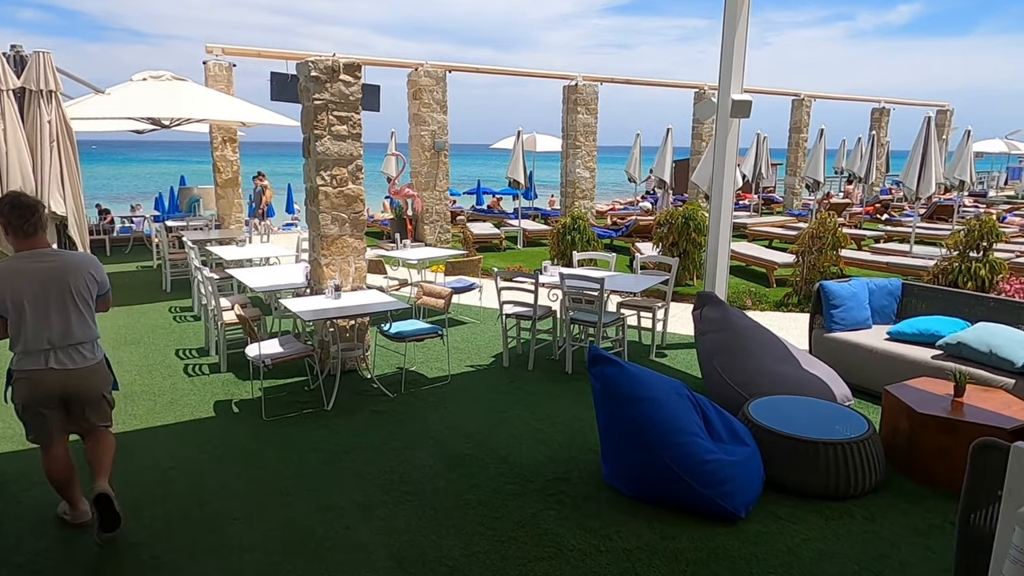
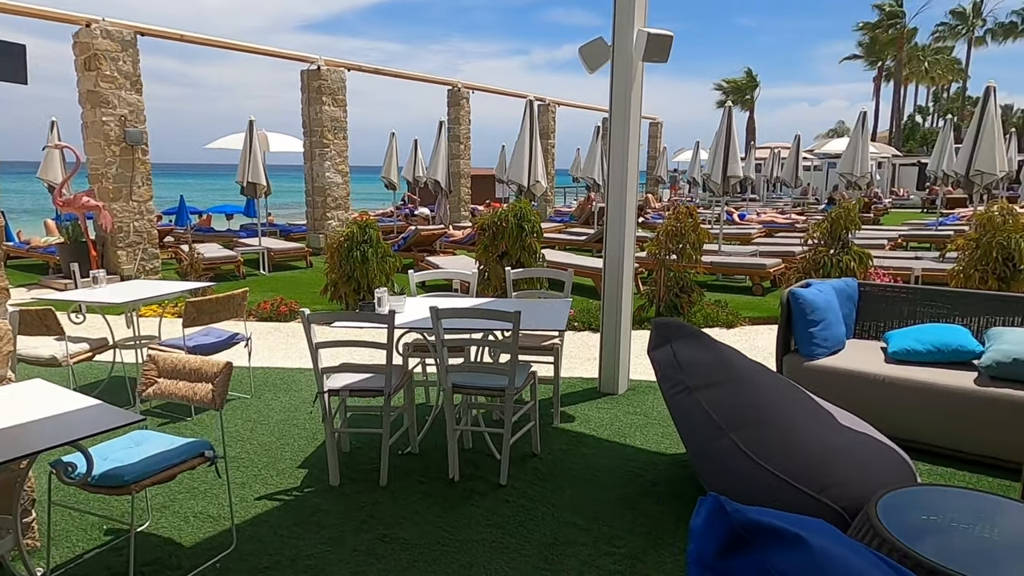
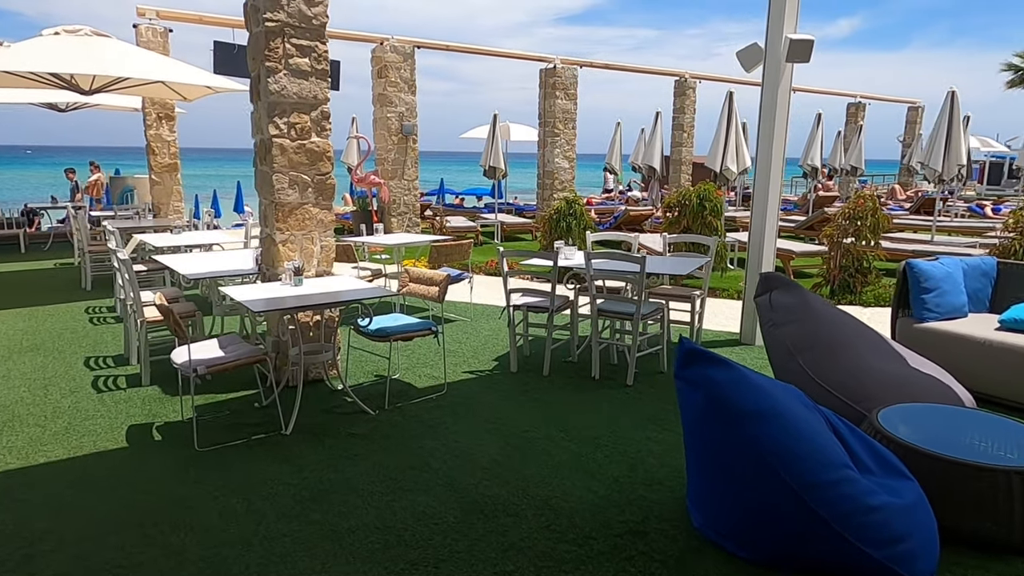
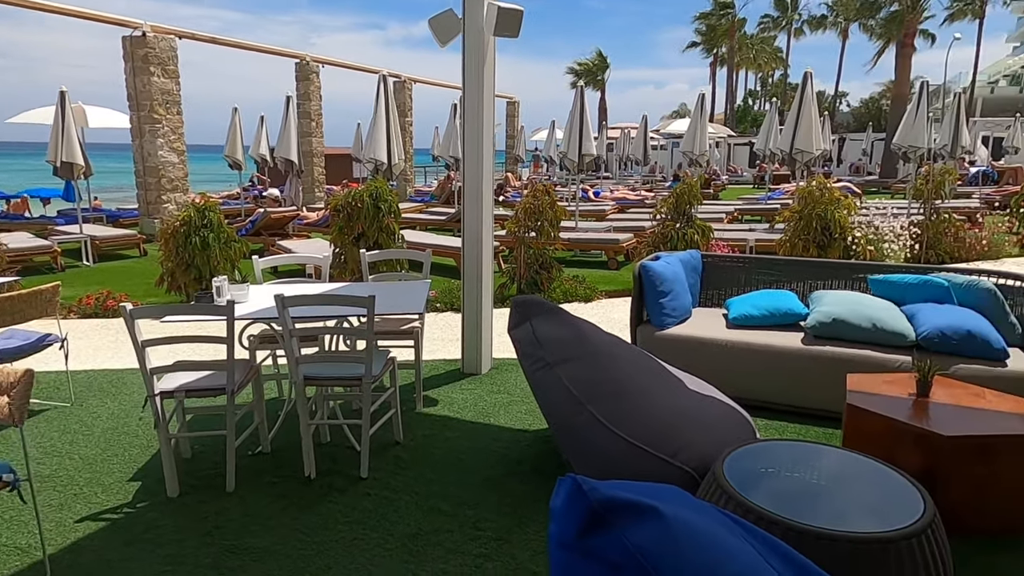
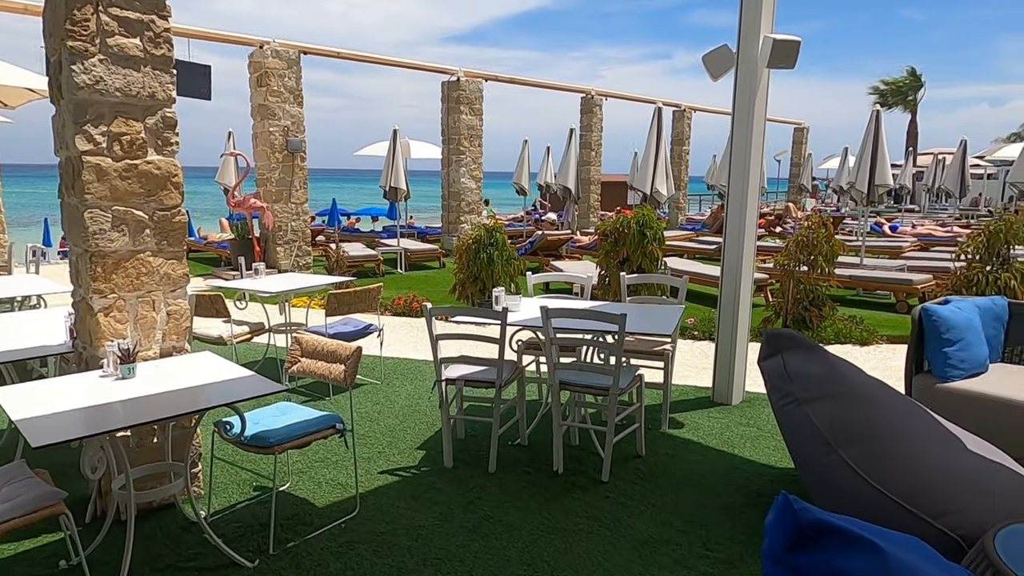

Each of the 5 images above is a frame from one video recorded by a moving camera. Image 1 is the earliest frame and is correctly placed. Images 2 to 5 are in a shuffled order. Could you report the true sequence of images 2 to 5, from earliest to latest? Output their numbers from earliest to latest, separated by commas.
3, 5, 2, 4
